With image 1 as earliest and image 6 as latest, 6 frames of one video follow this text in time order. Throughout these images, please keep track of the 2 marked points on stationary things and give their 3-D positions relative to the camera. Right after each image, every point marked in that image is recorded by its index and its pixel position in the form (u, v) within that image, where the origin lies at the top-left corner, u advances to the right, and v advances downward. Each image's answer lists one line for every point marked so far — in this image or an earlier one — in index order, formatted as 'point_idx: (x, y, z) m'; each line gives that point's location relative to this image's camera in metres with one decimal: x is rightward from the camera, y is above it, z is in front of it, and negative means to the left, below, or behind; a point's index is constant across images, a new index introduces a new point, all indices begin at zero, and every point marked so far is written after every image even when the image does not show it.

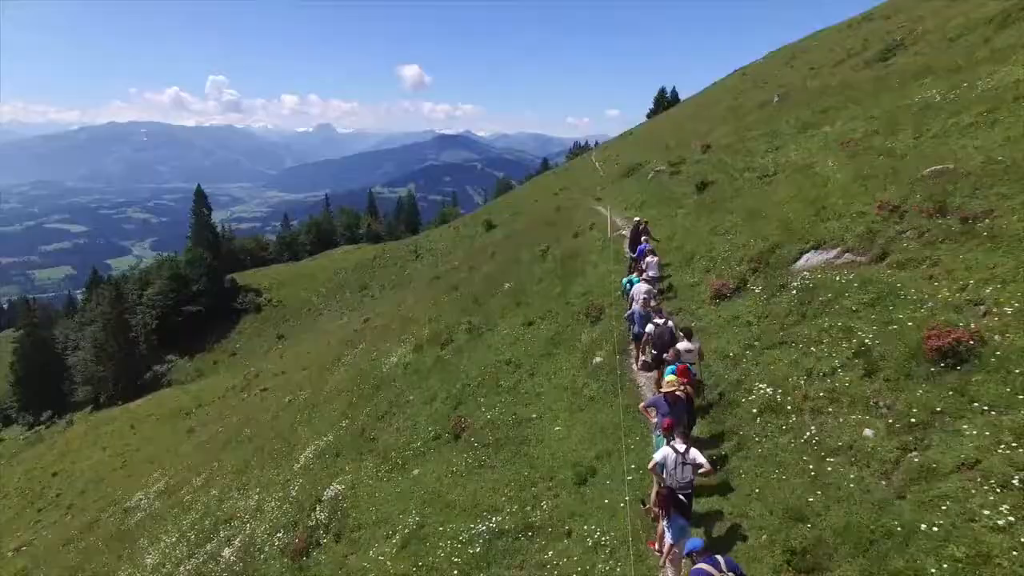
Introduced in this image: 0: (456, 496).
0: (-1.1, -4.1, +19.3) m
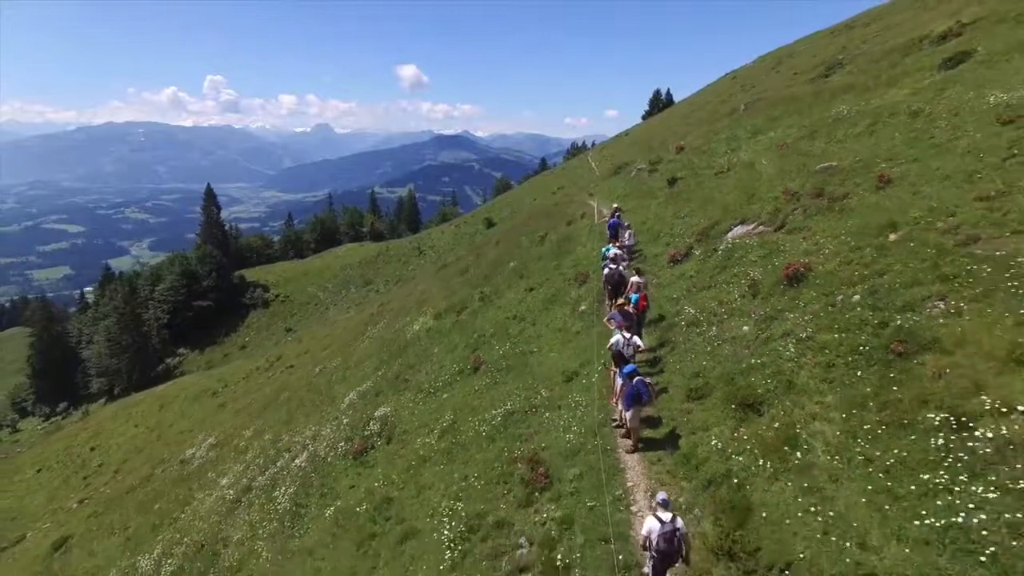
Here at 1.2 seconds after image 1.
0: (-0.9, -3.1, +26.9) m
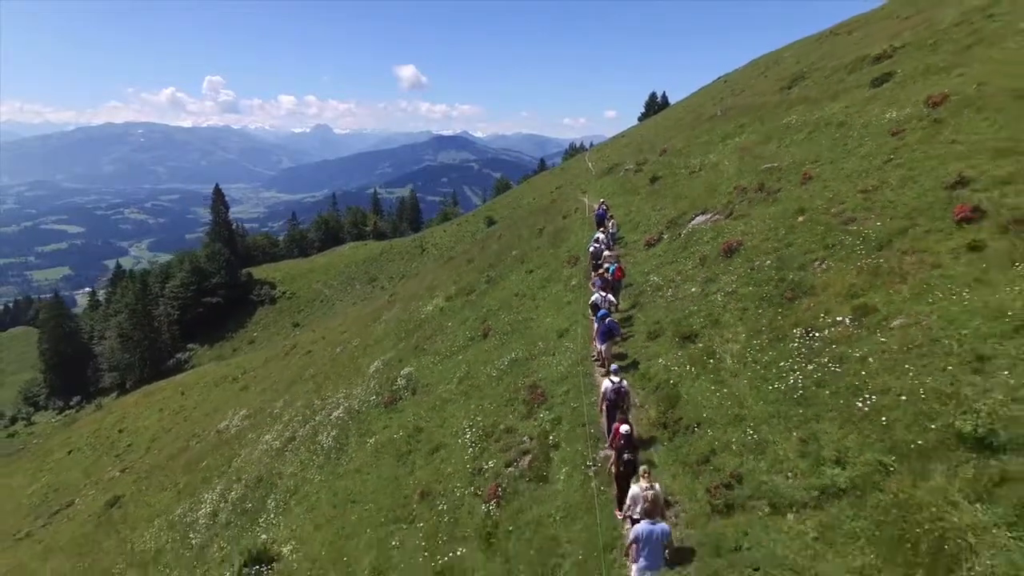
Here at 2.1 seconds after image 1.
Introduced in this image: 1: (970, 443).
0: (-0.8, -2.3, +33.3) m
1: (+5.4, -1.8, +11.5) m
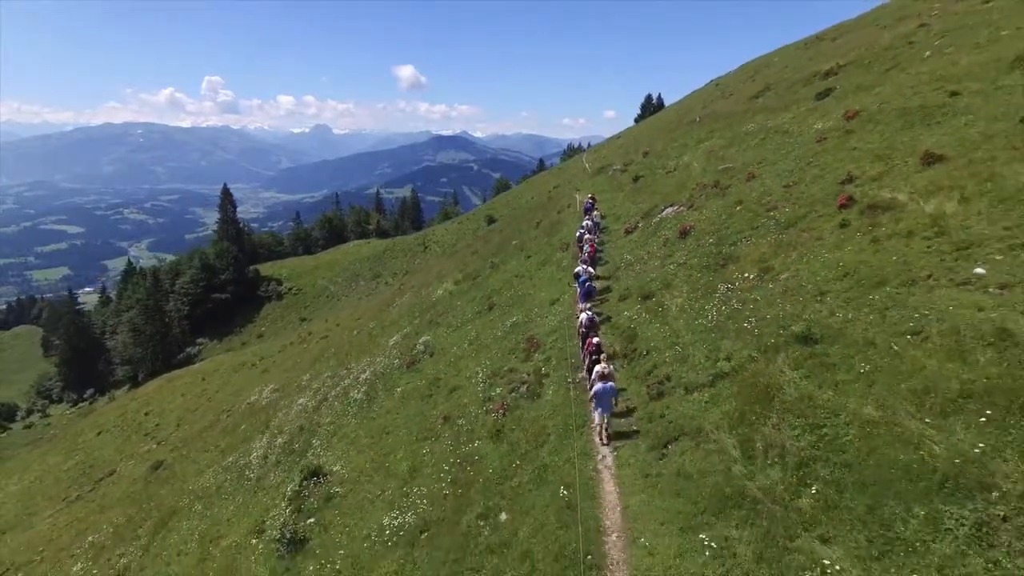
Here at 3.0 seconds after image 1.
0: (-0.7, -1.4, +40.3) m
1: (+5.5, -1.0, +18.5) m
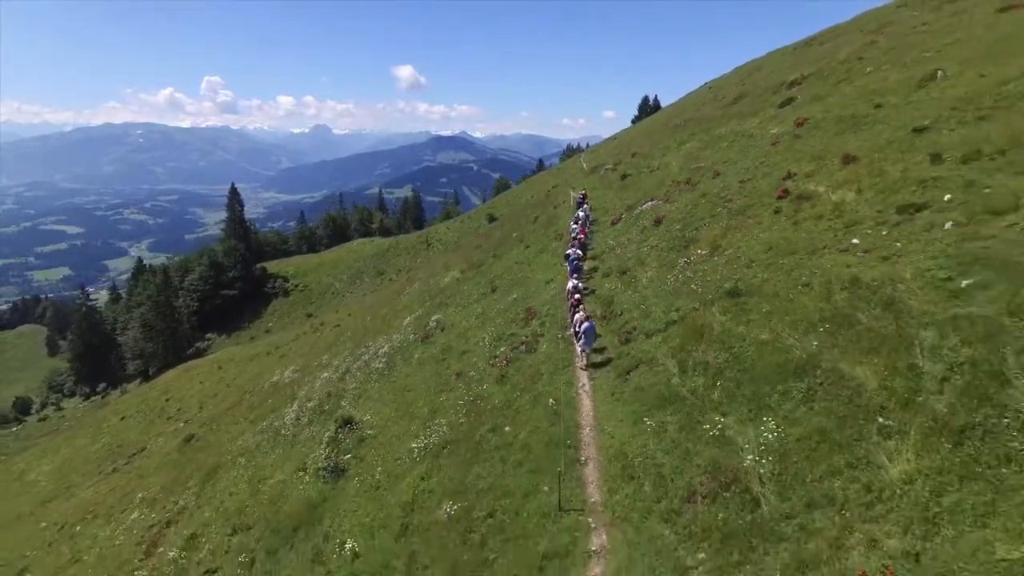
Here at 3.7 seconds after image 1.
0: (-0.7, -0.6, +46.6) m
1: (+5.5, -0.1, +24.8) m
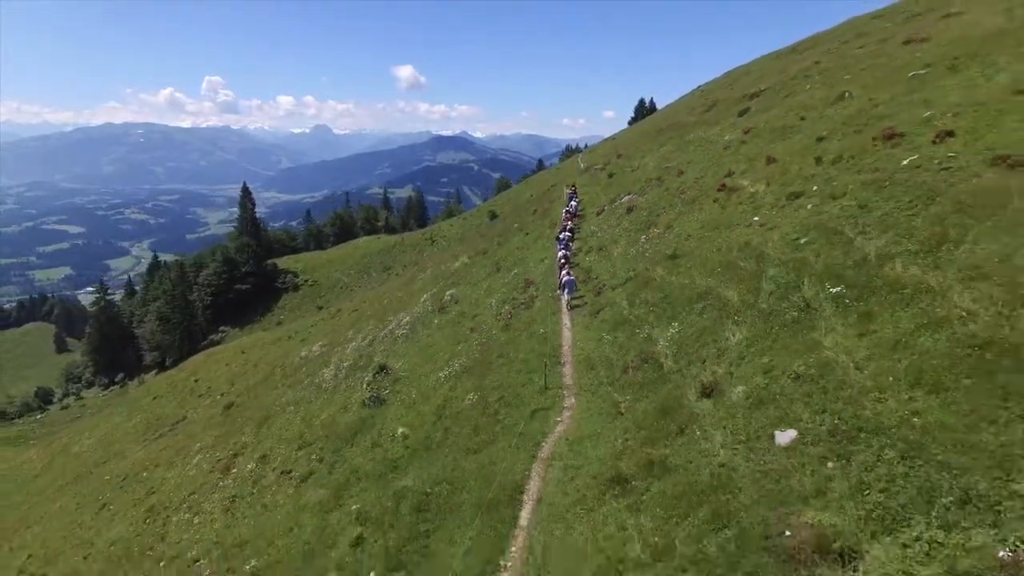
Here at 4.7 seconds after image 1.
0: (-0.6, +0.6, +56.3) m
1: (+5.6, +1.1, +34.5) m
